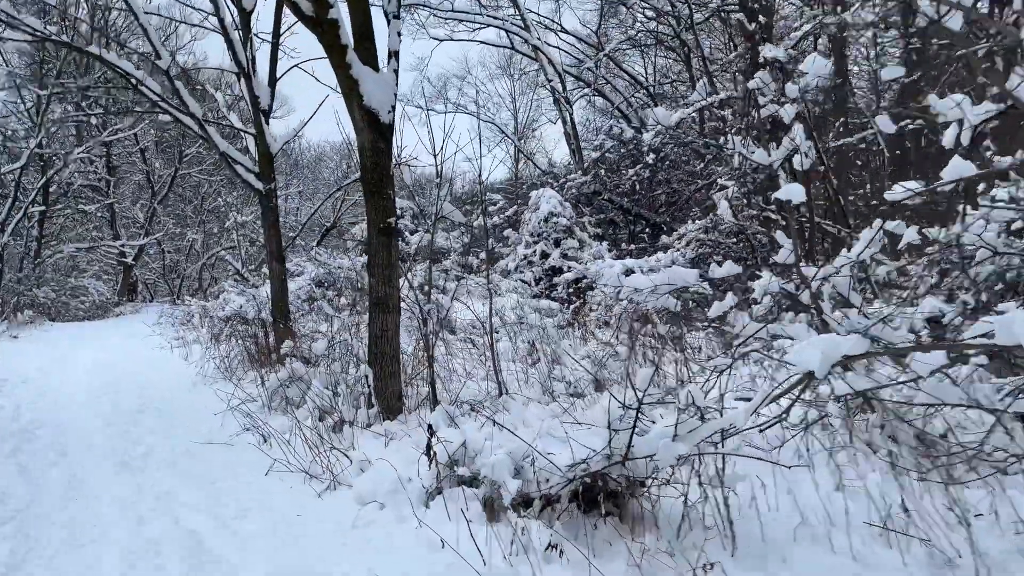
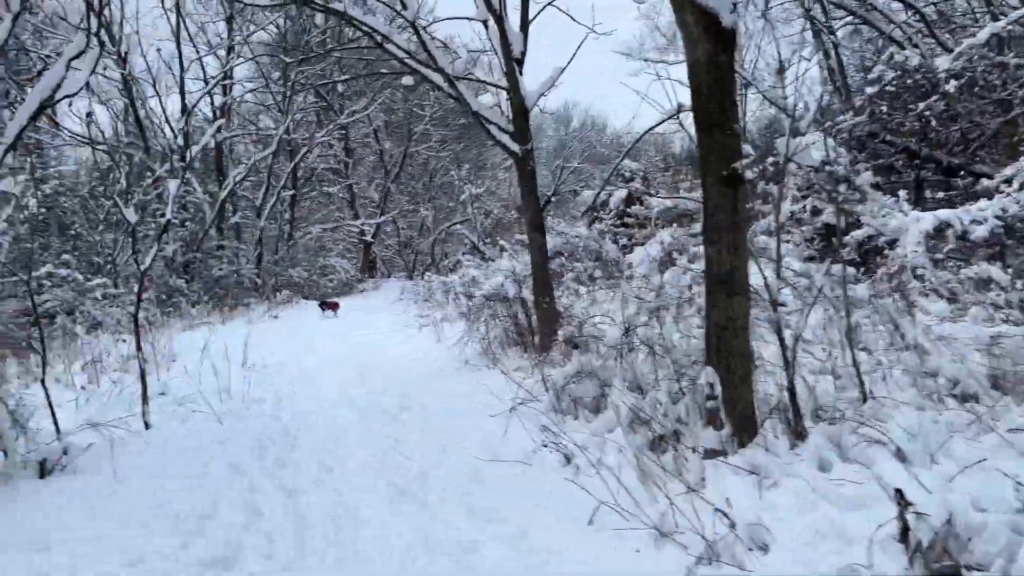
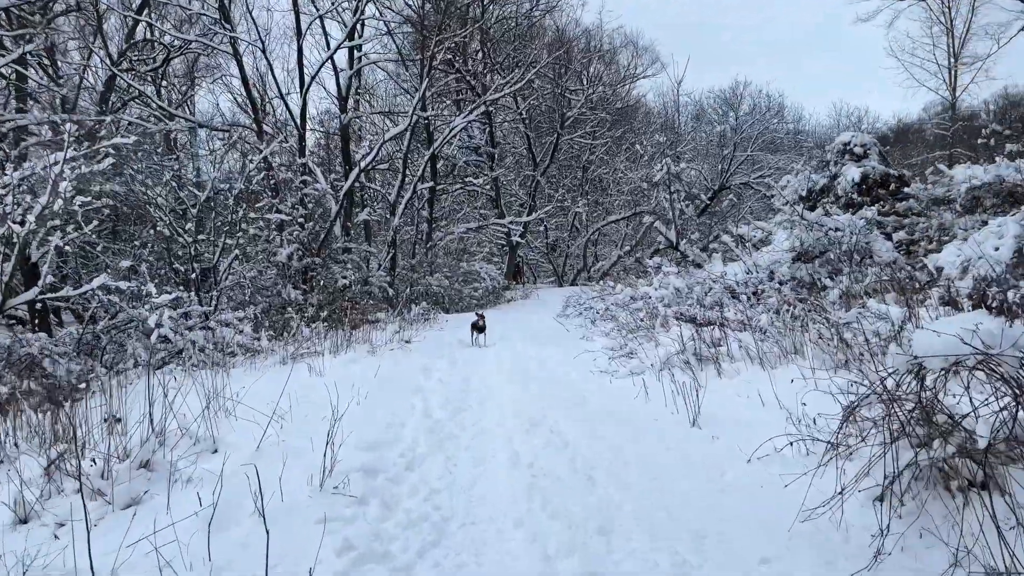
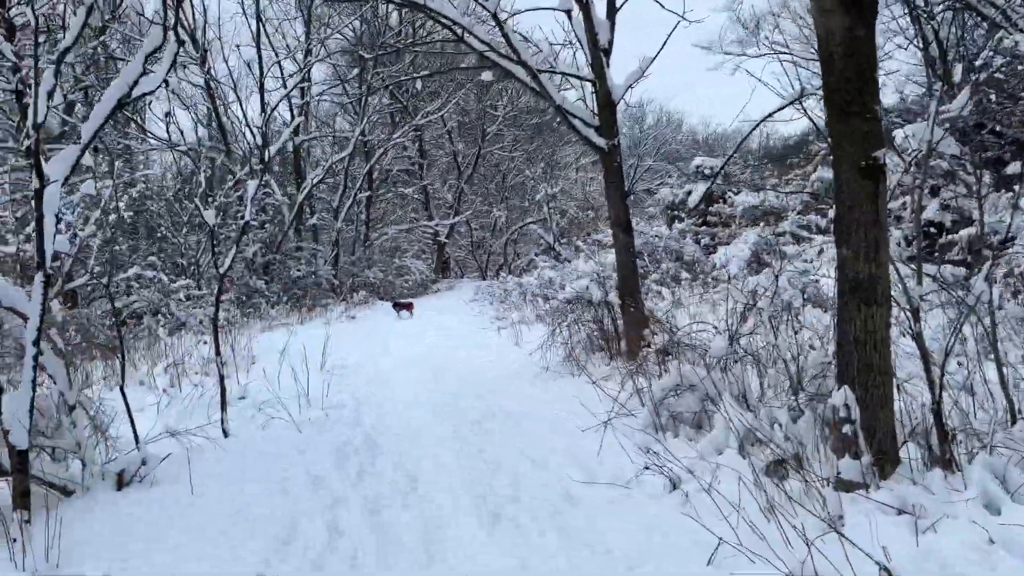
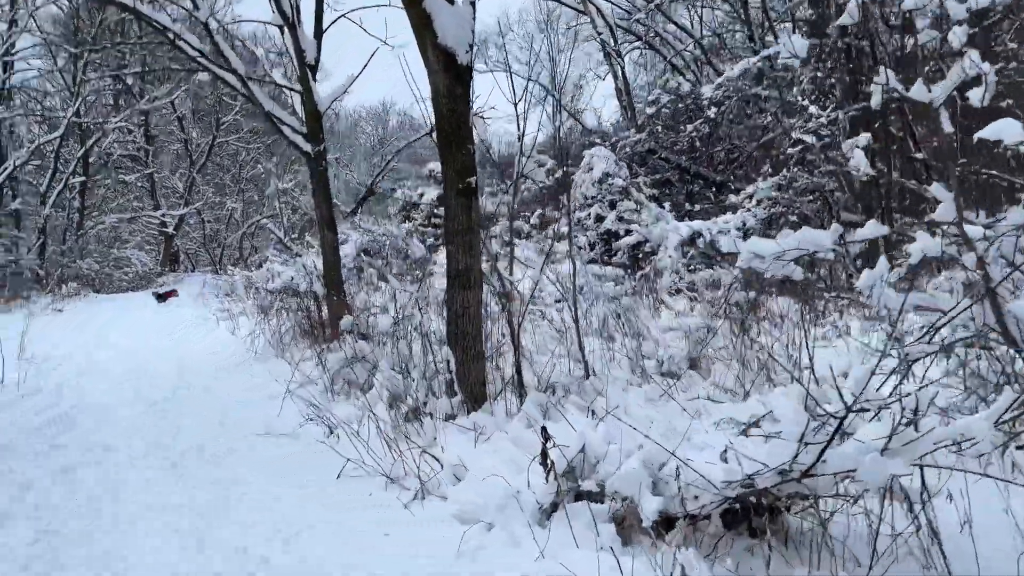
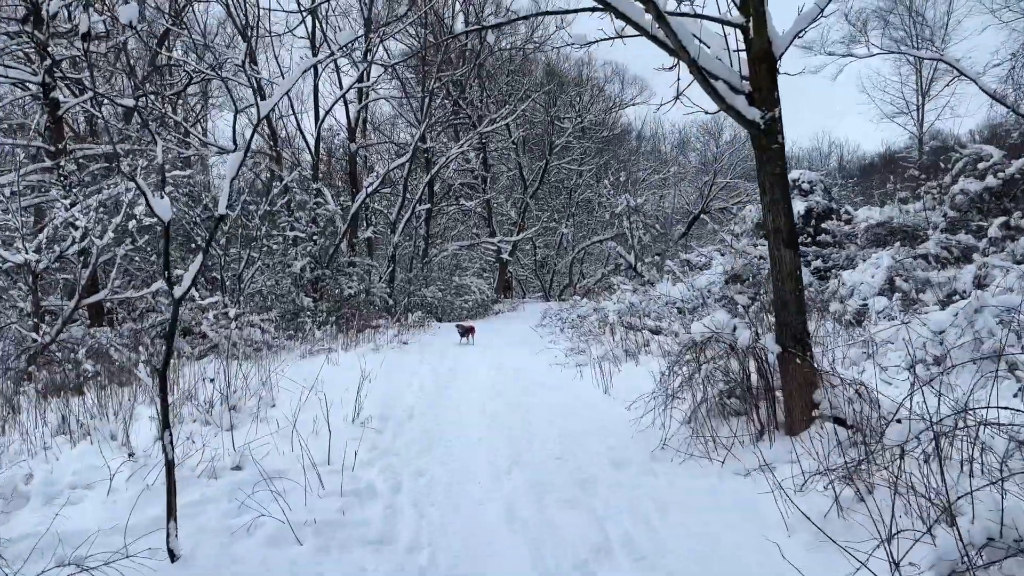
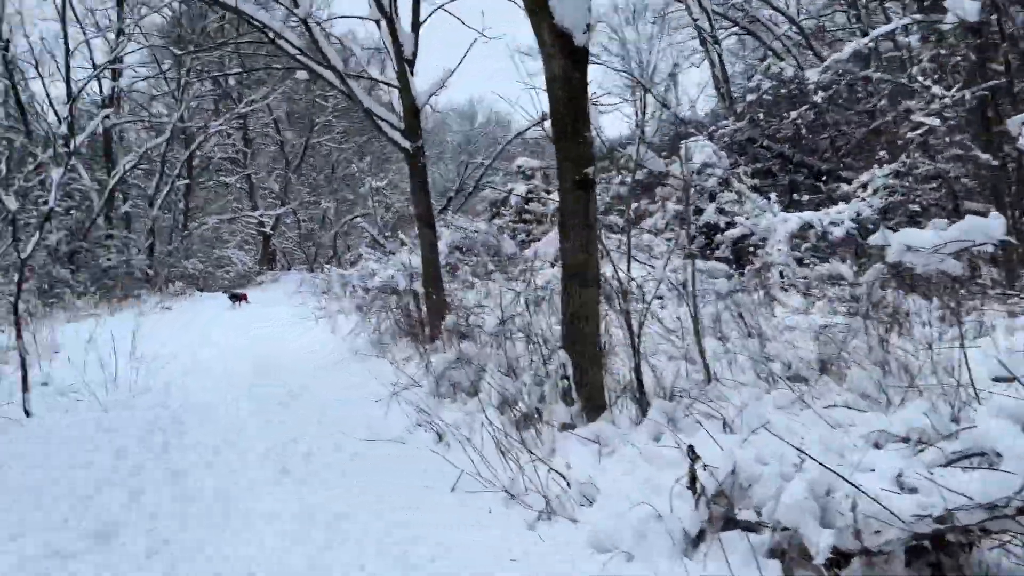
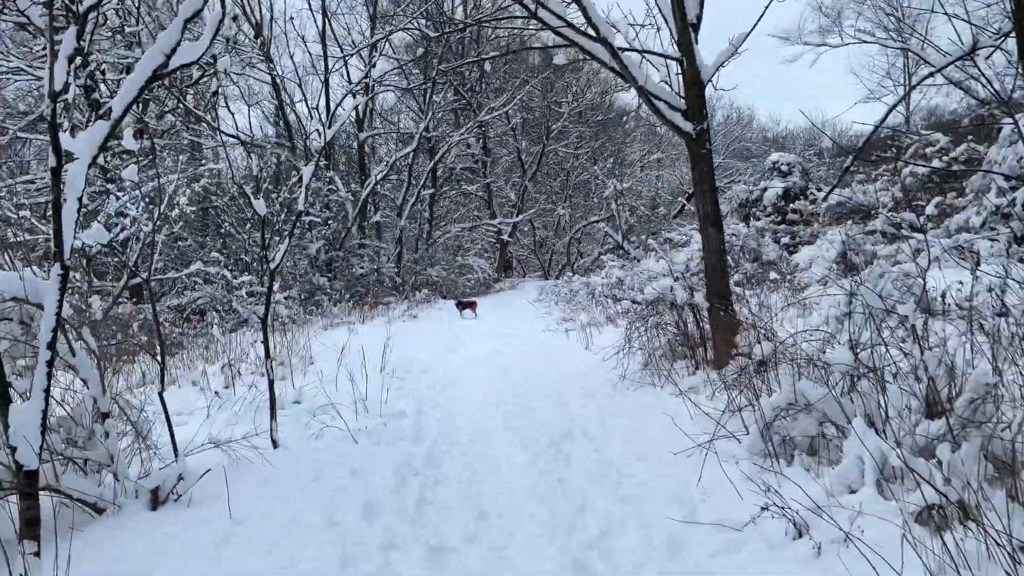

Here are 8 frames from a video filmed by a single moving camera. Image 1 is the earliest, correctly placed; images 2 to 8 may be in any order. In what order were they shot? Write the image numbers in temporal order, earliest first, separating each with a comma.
5, 7, 2, 4, 8, 6, 3
